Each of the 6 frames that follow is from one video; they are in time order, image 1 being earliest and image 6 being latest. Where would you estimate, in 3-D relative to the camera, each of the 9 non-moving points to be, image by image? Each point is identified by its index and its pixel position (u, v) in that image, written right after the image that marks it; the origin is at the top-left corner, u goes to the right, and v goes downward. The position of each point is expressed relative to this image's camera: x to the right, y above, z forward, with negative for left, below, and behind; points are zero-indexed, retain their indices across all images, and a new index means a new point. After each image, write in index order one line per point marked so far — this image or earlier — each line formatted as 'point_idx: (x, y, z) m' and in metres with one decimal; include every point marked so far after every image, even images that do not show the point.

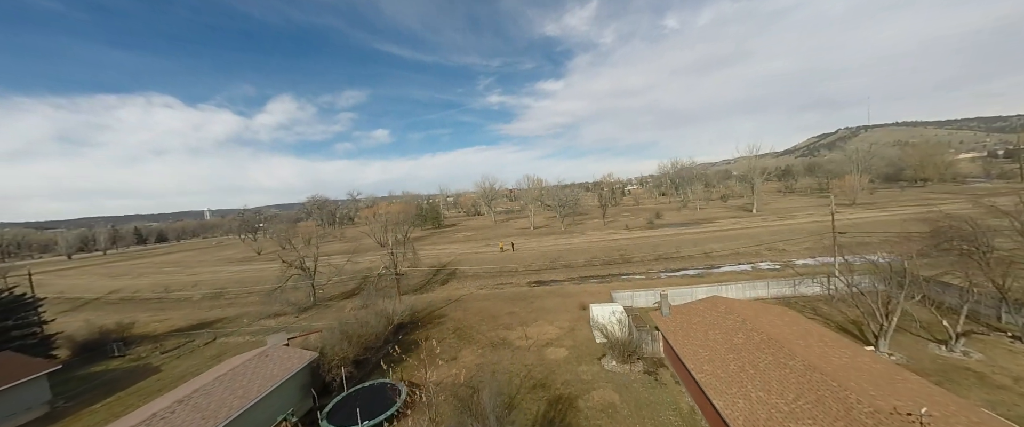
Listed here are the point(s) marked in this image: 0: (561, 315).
0: (+2.8, -5.8, +18.9) m
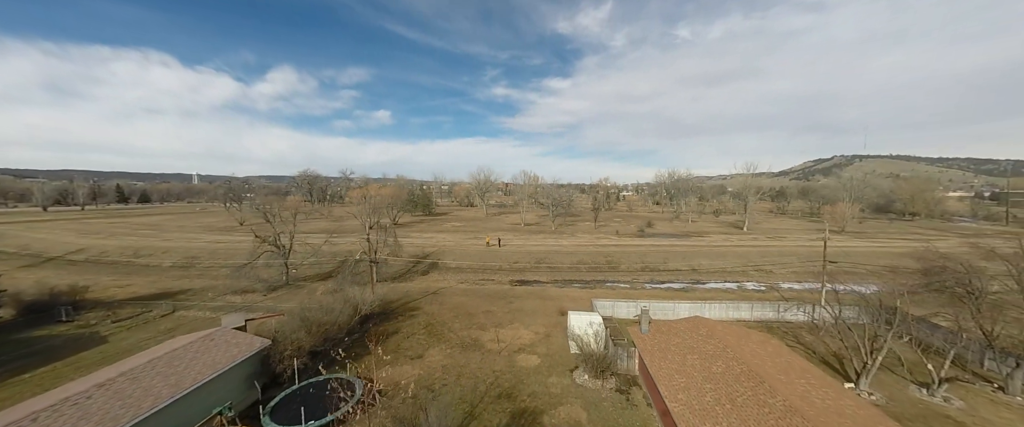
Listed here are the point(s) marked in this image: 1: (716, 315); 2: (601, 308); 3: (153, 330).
0: (+1.4, -5.8, +18.2) m
1: (+11.2, -5.6, +18.2) m
2: (+4.9, -5.2, +18.3) m
3: (-18.3, -5.9, +16.9) m
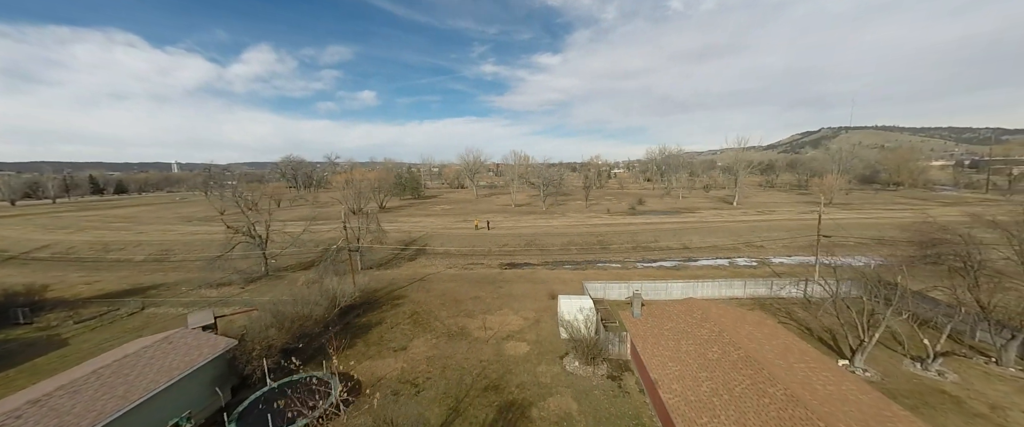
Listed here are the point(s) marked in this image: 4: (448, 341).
0: (+0.8, -4.8, +17.7) m
1: (+10.6, -4.3, +17.8) m
2: (+4.3, -4.1, +17.8) m
3: (-18.9, -5.6, +15.9) m
4: (-2.7, -5.4, +14.1) m
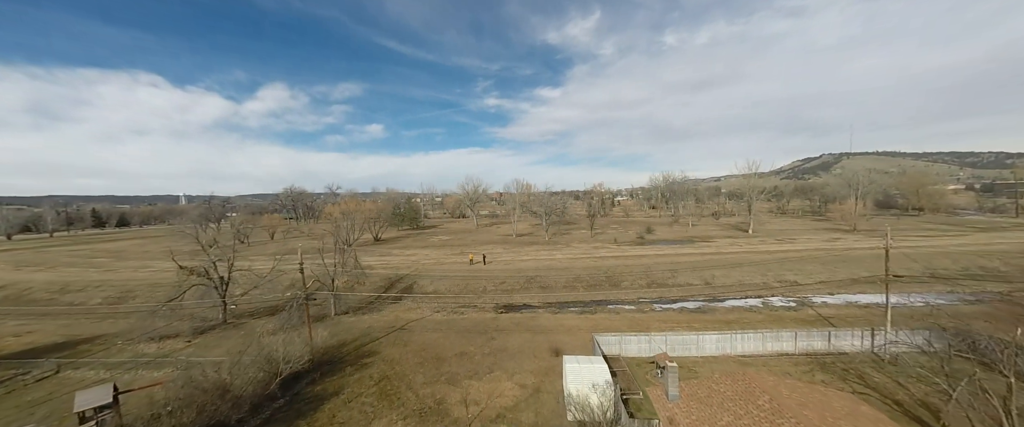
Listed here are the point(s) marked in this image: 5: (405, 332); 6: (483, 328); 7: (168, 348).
0: (+0.6, -6.4, +14.3) m
1: (+10.3, -5.8, +14.3) m
2: (+4.0, -5.7, +14.4) m
3: (-19.1, -7.2, +12.7) m
4: (-3.0, -6.8, +10.7) m
5: (-5.8, -6.5, +18.1) m
6: (-1.5, -6.3, +18.1) m
7: (-17.7, -6.9, +17.1) m
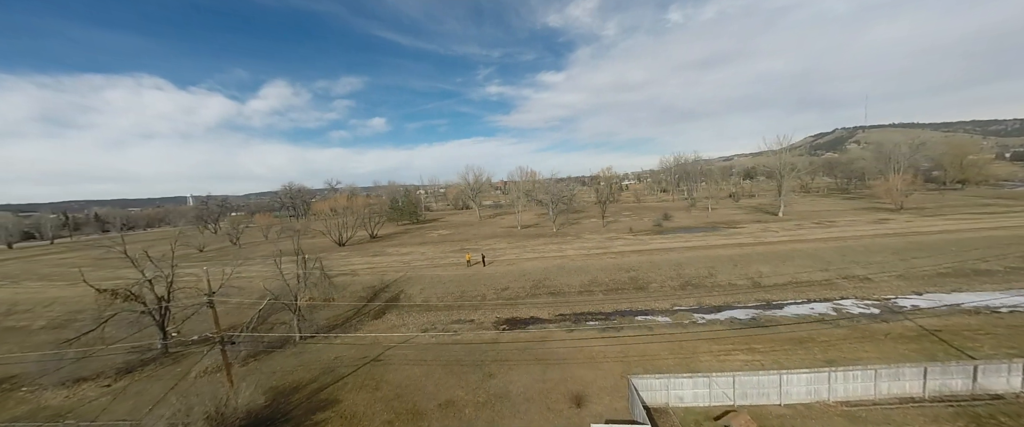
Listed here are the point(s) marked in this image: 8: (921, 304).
0: (+0.7, -6.3, +10.1) m
1: (+10.4, -5.4, +10.0) m
2: (+4.1, -5.5, +10.2) m
3: (-19.0, -7.9, +9.0) m
4: (-3.0, -6.9, +6.6) m
5: (-5.6, -6.5, +14.1) m
6: (-1.4, -6.1, +14.0) m
7: (-17.5, -7.3, +13.4) m
8: (+20.2, -4.2, +16.3) m
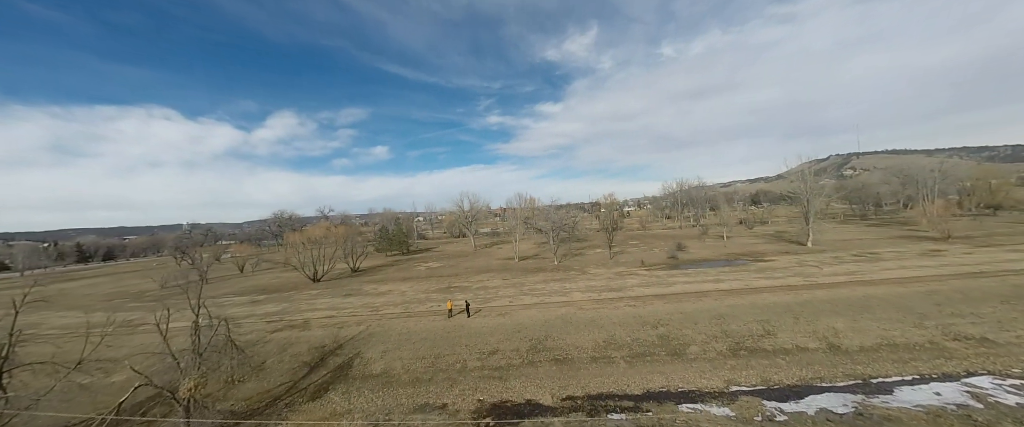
0: (+0.2, -7.2, +4.7) m
1: (+9.9, -6.2, +4.6) m
2: (+3.7, -6.4, +4.8) m
3: (-19.5, -8.8, +3.4) m
4: (-3.4, -7.6, +1.1) m
5: (-6.1, -7.7, +8.6) m
6: (-1.8, -7.4, +8.6) m
7: (-18.0, -8.6, +7.8) m
8: (+19.7, -5.6, +11.0) m
